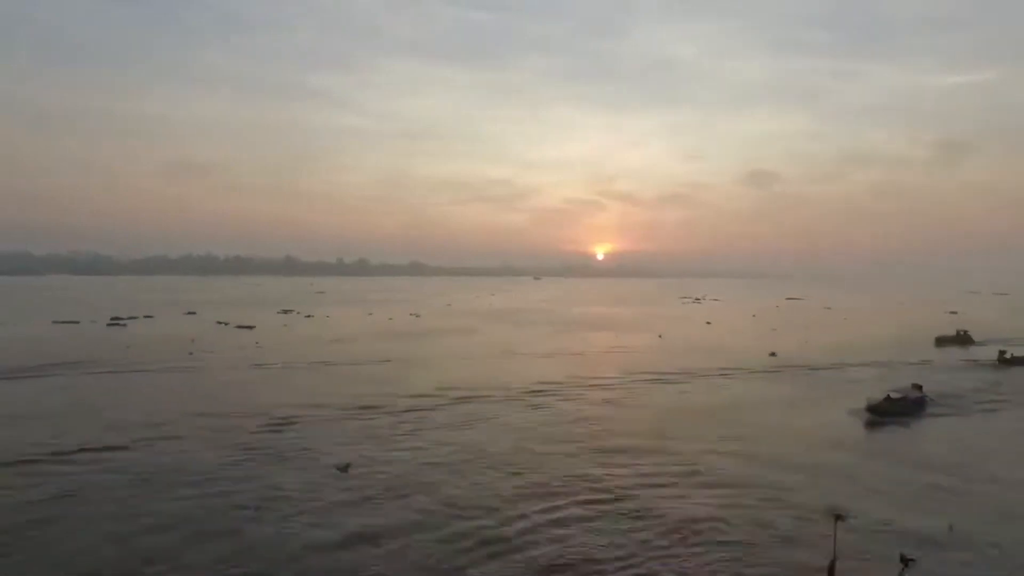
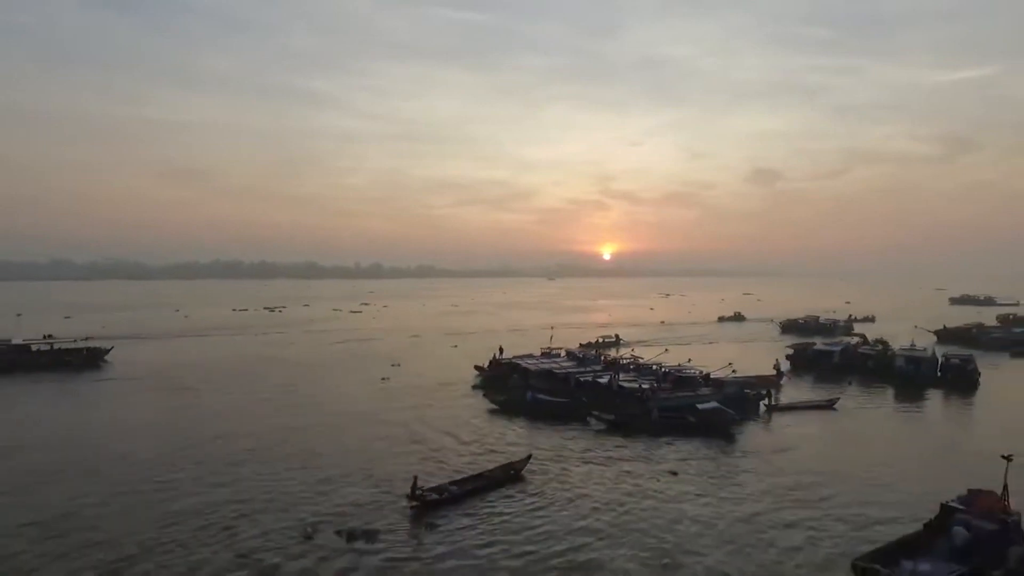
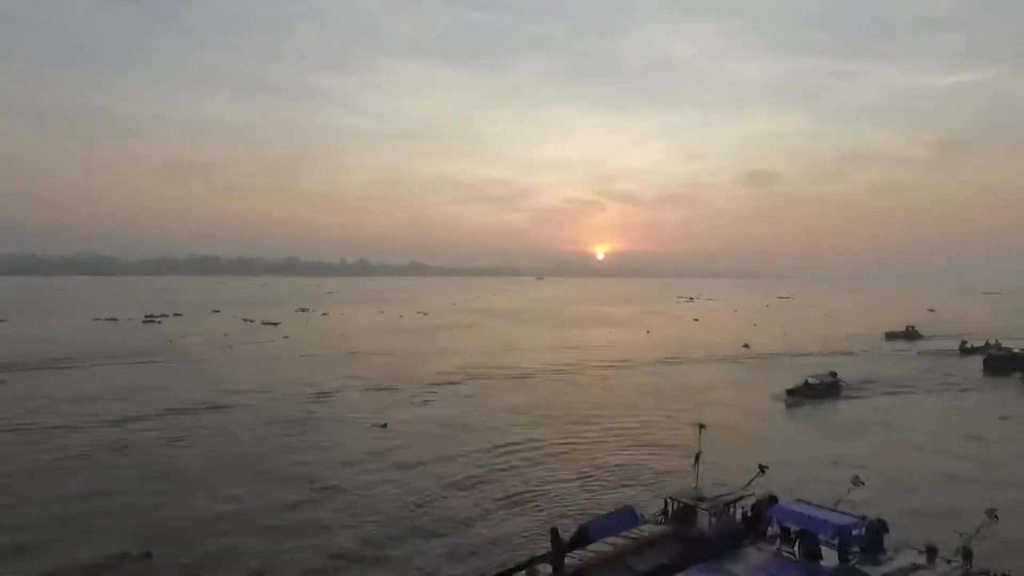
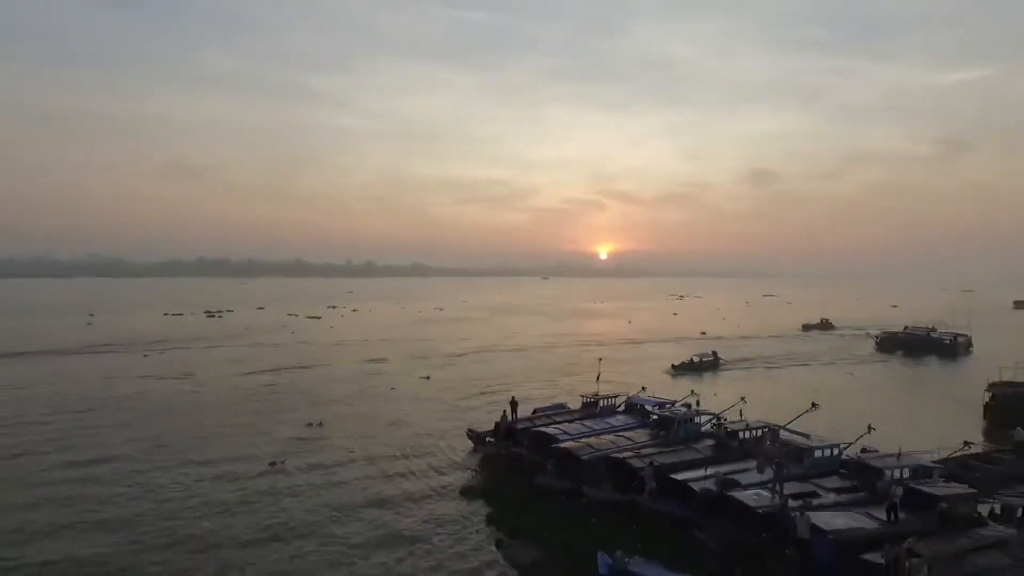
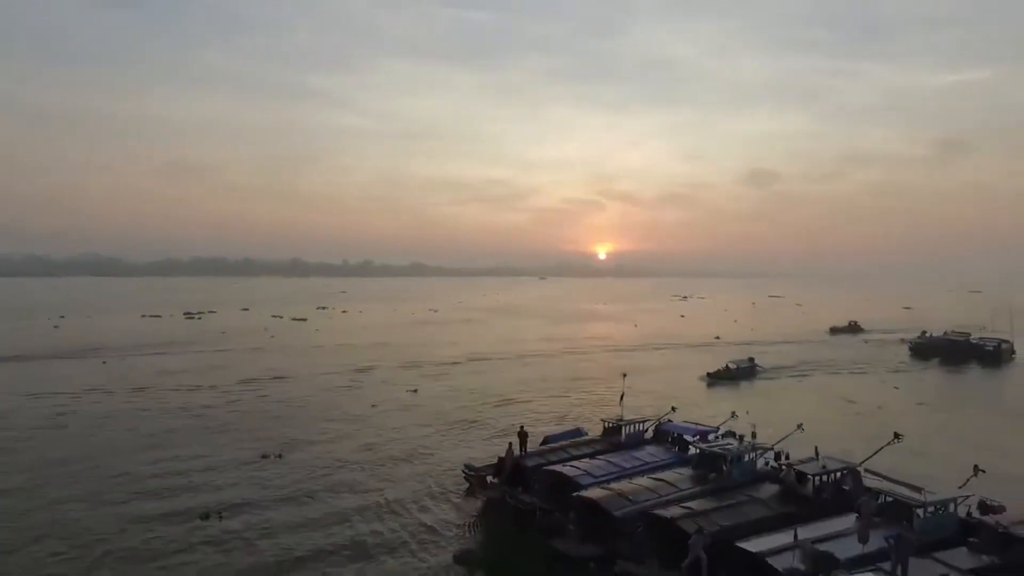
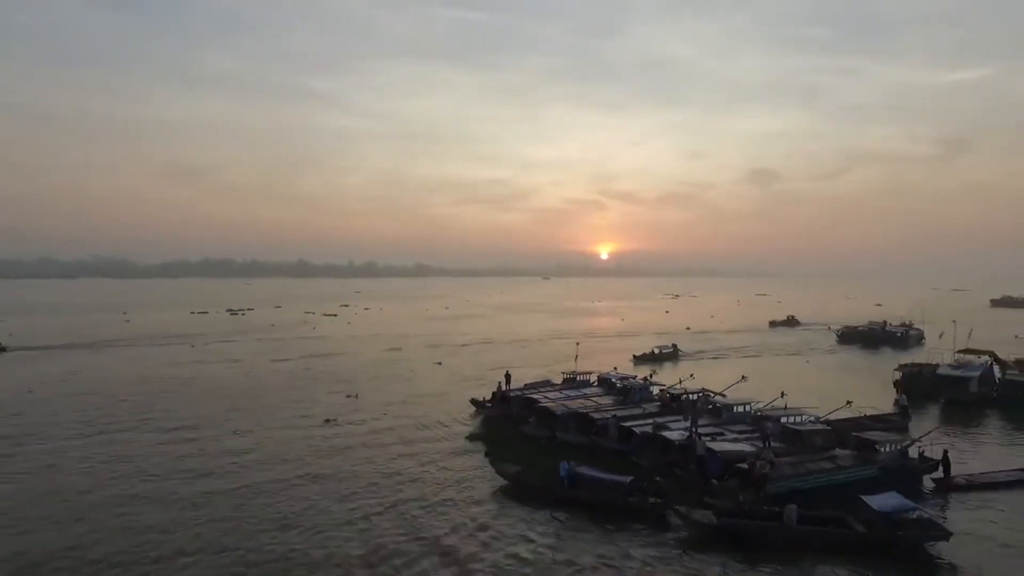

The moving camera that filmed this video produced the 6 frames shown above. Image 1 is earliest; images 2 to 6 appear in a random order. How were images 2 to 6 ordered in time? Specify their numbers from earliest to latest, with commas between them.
3, 5, 4, 6, 2
